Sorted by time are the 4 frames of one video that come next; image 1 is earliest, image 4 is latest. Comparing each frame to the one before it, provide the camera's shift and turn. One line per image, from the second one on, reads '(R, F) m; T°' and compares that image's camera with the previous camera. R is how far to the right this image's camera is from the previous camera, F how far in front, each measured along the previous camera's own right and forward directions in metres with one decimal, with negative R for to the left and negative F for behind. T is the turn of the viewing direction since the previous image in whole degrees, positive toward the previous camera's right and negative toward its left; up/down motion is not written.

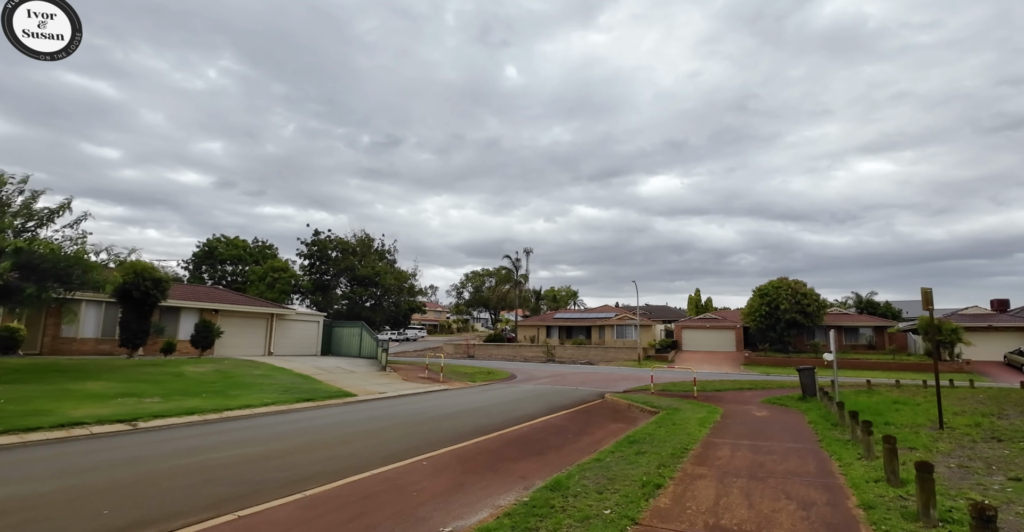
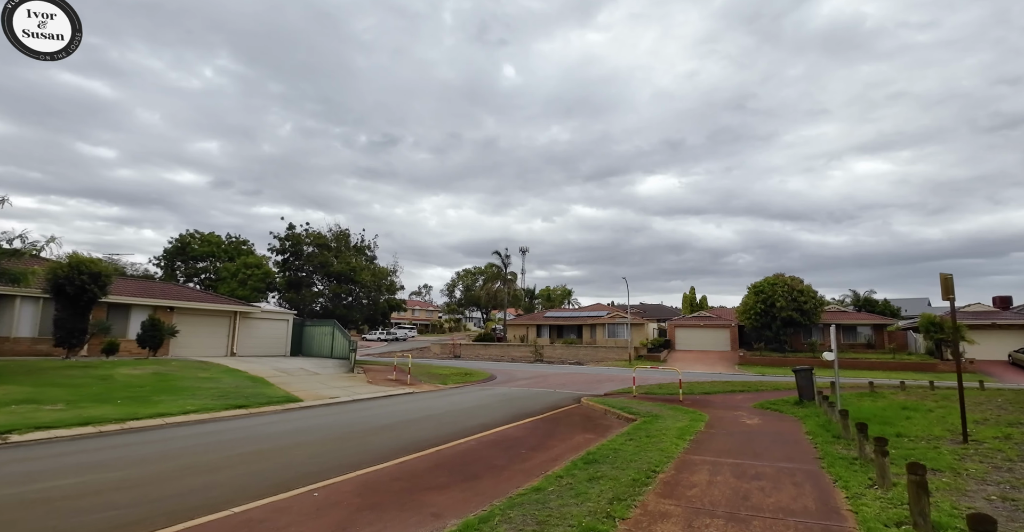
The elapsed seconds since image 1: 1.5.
(+1.0, +1.7) m; 0°
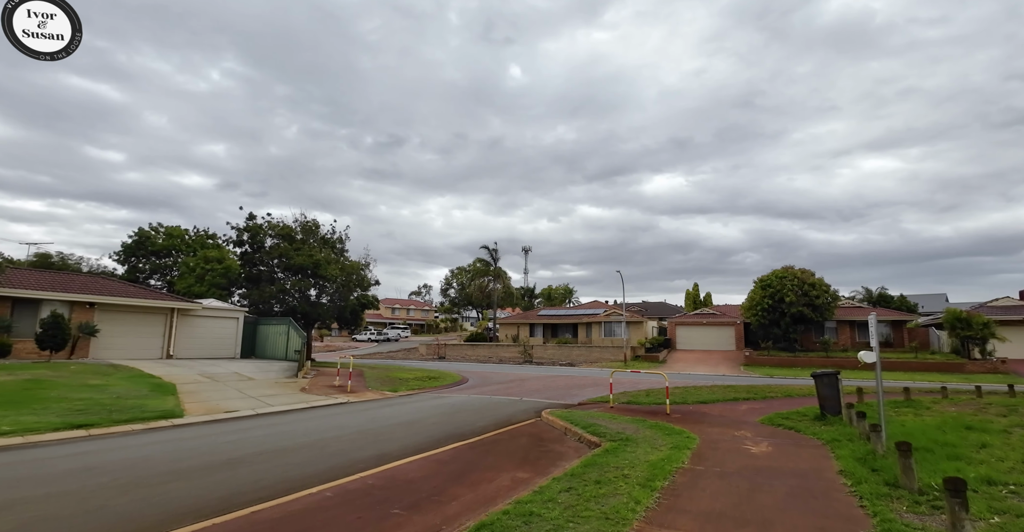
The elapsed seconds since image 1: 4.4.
(+1.5, +3.2) m; -1°
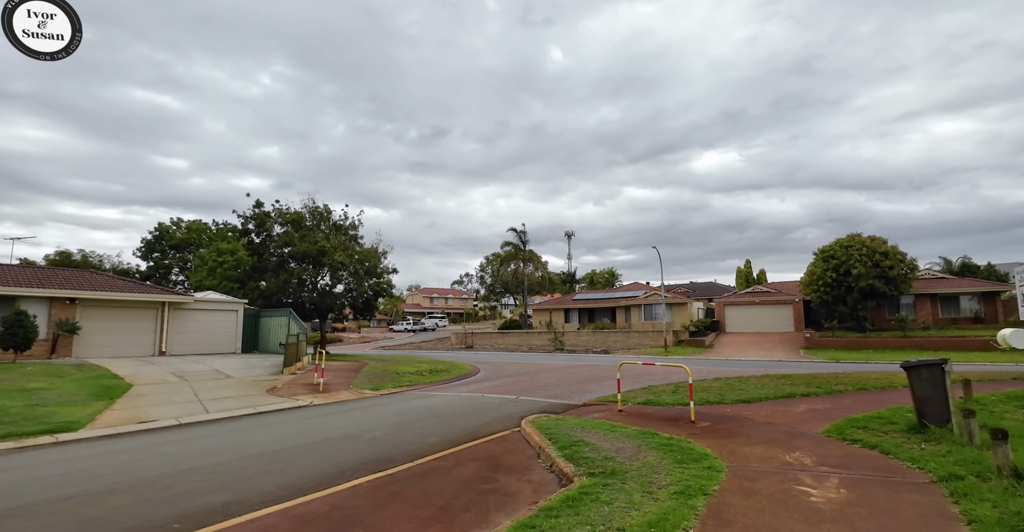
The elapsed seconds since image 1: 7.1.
(+1.5, +2.9) m; -5°
